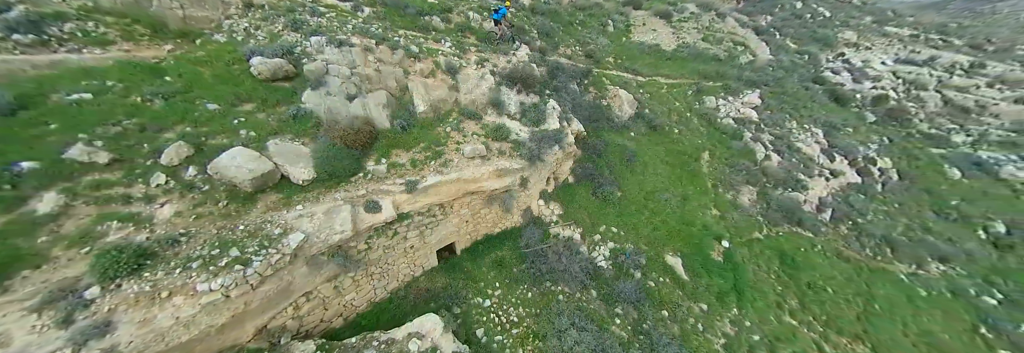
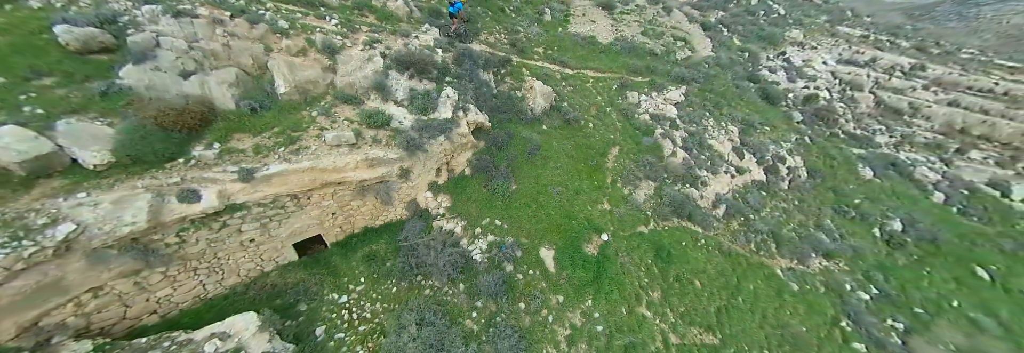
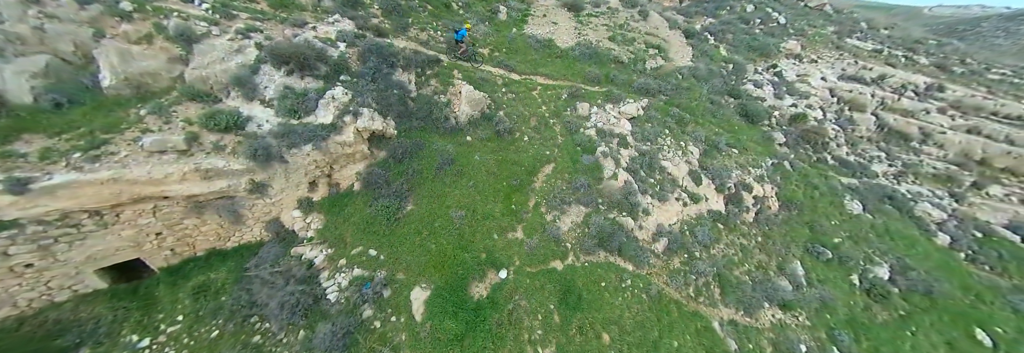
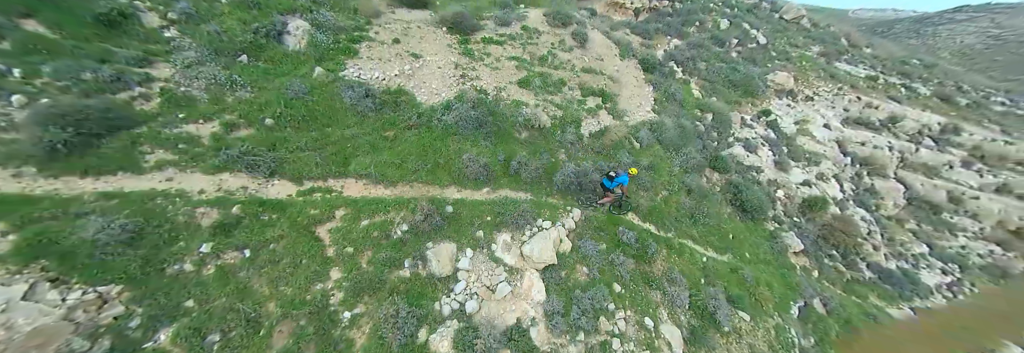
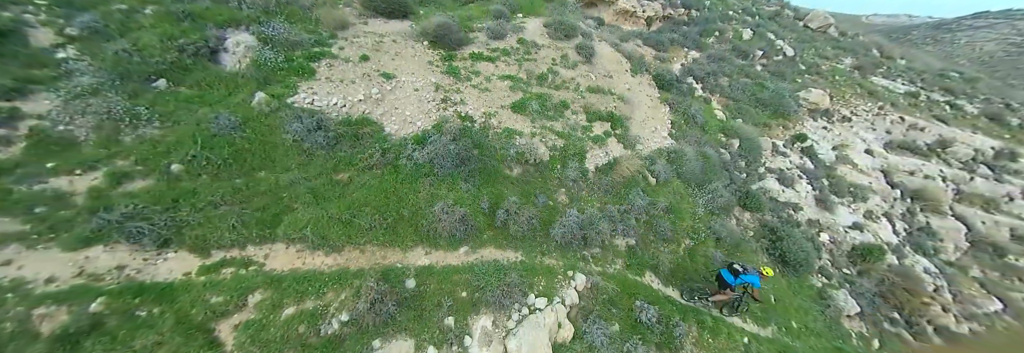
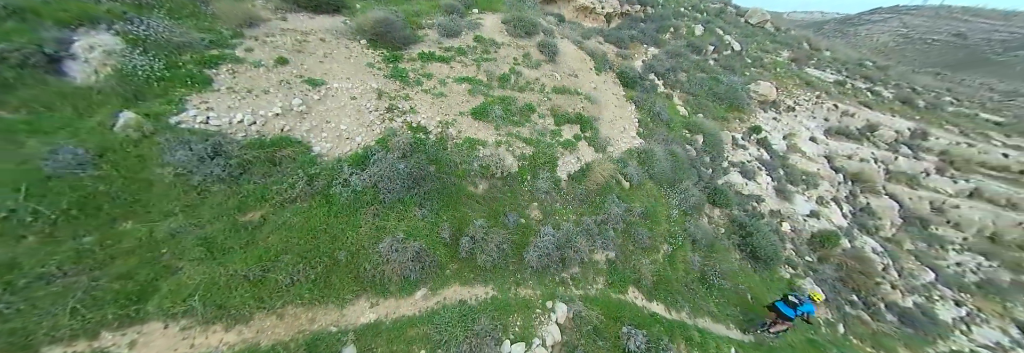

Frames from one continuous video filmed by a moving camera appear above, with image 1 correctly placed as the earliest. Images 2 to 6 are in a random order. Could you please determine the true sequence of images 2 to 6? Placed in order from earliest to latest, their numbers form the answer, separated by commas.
2, 3, 4, 5, 6
